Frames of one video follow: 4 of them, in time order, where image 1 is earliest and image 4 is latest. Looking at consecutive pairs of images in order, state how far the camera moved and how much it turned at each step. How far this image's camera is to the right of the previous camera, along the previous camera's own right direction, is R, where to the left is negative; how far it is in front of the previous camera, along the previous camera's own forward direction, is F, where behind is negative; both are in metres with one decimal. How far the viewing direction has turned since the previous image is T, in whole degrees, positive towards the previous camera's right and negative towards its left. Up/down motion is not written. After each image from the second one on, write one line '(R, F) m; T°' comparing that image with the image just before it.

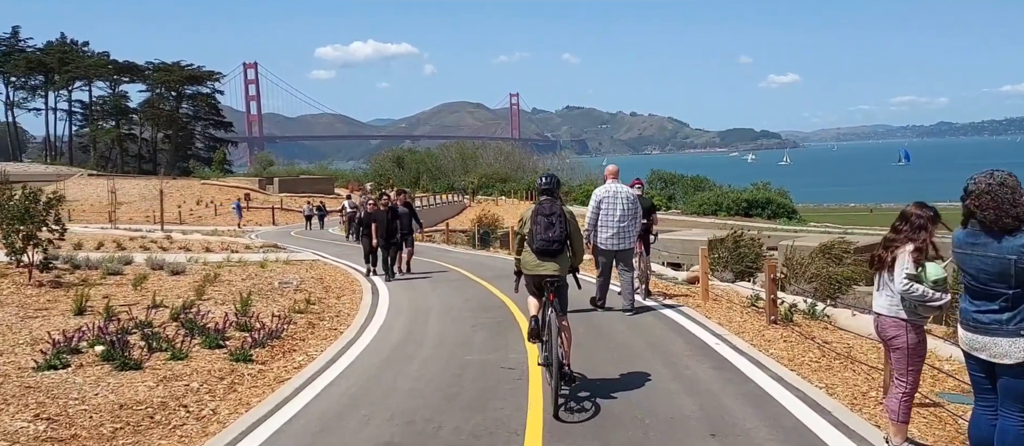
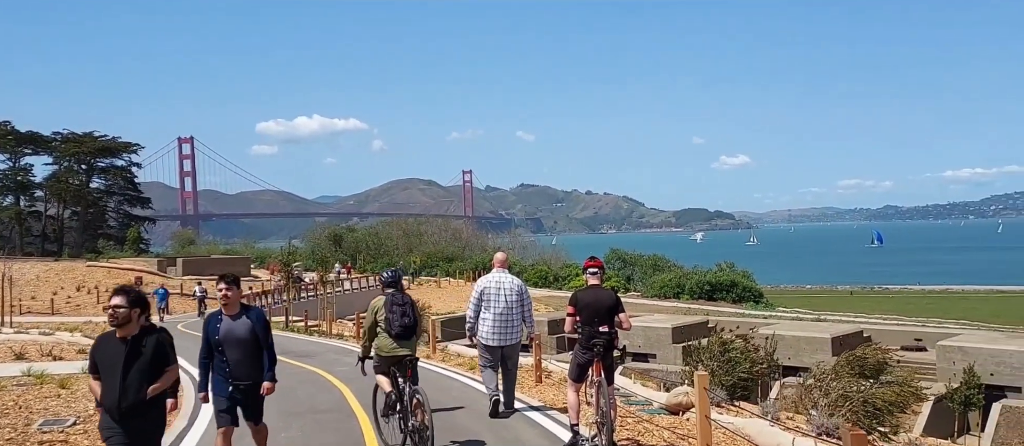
(+0.8, +5.6) m; +2°
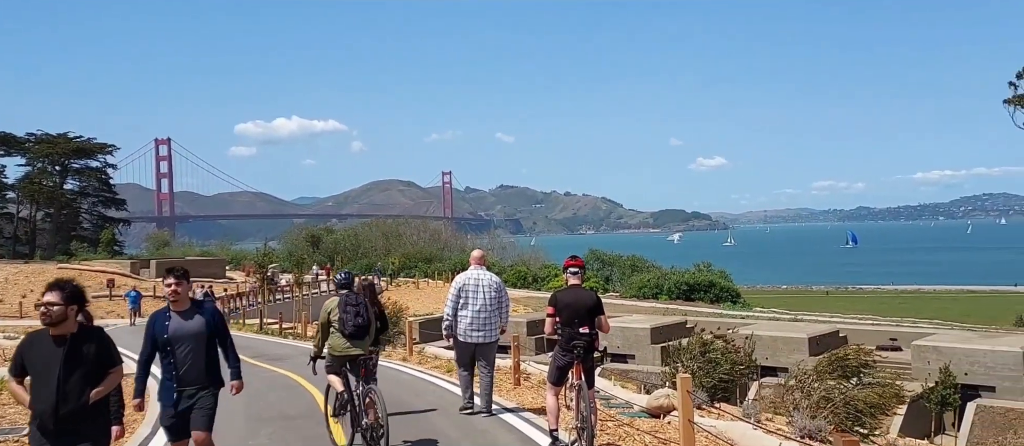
(0.0, +0.3) m; +1°
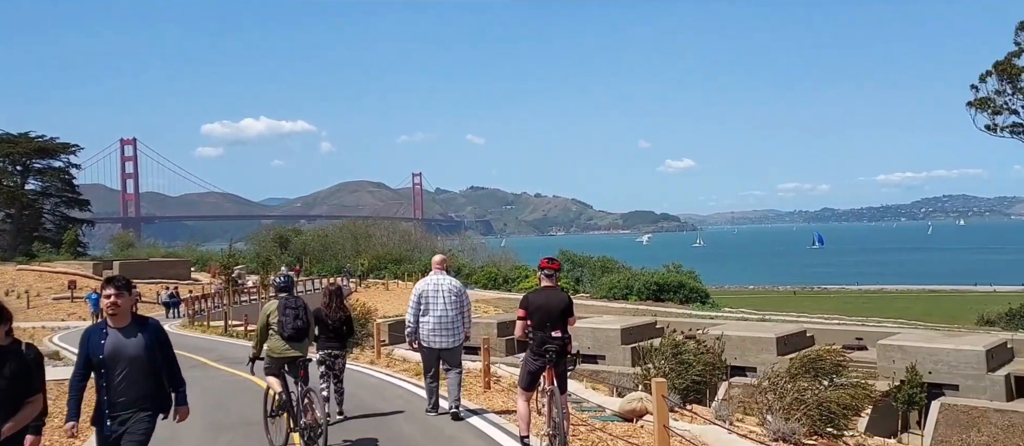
(0.0, +0.3) m; +2°
